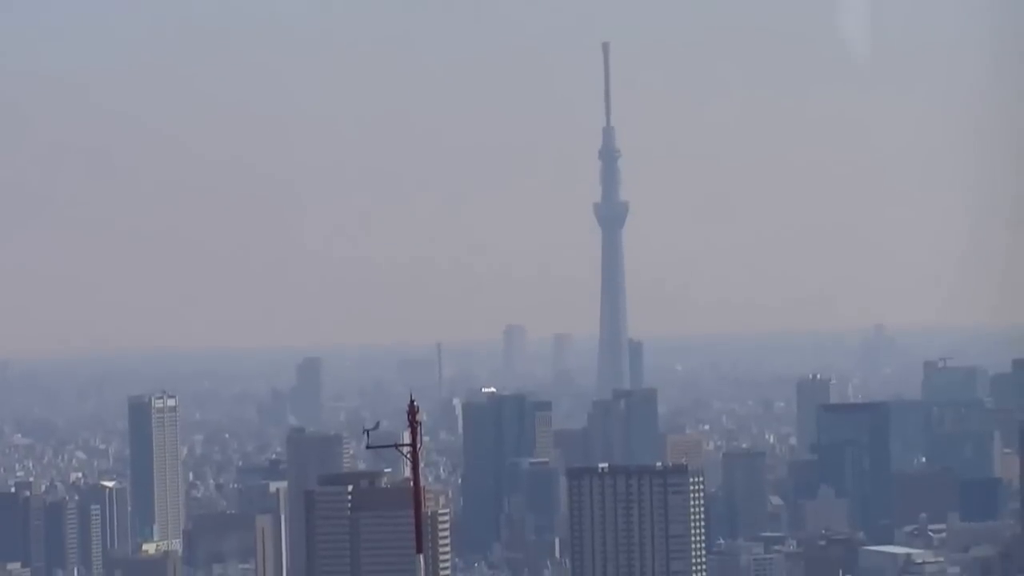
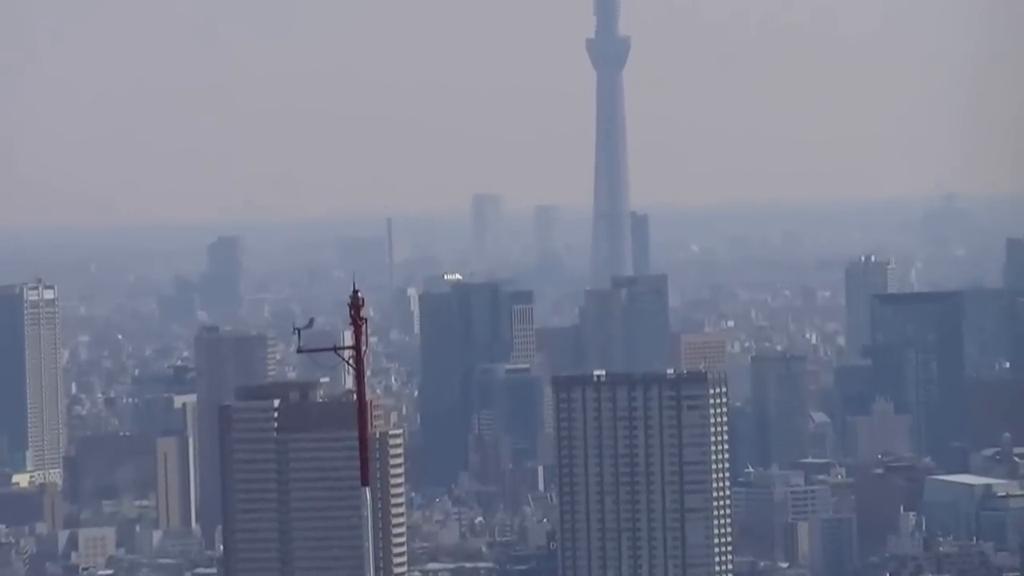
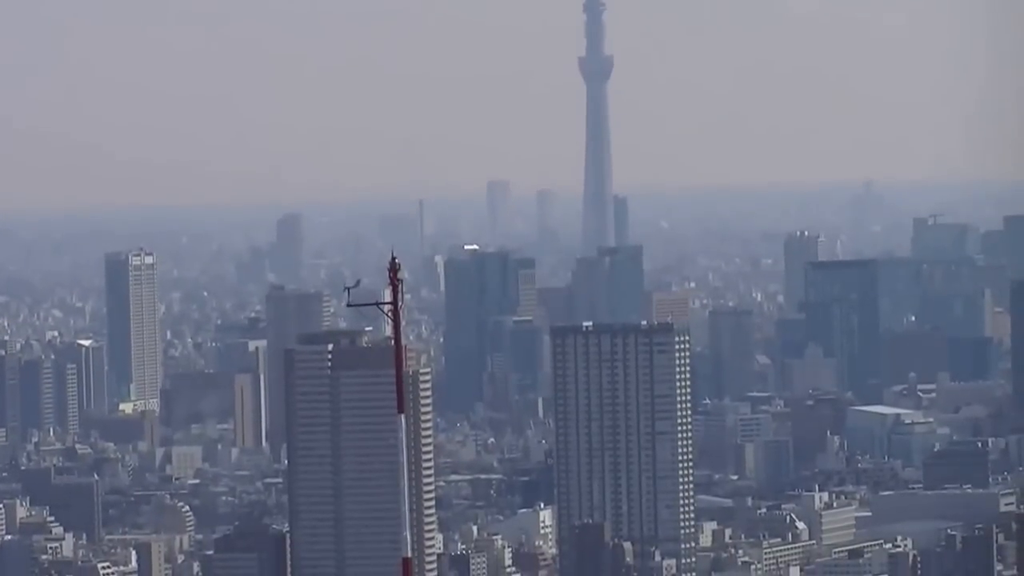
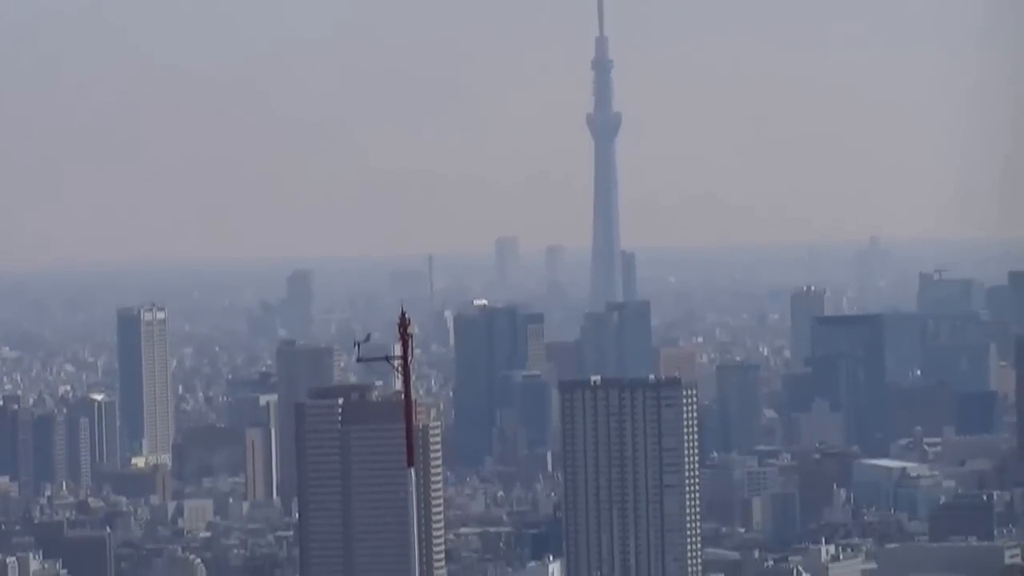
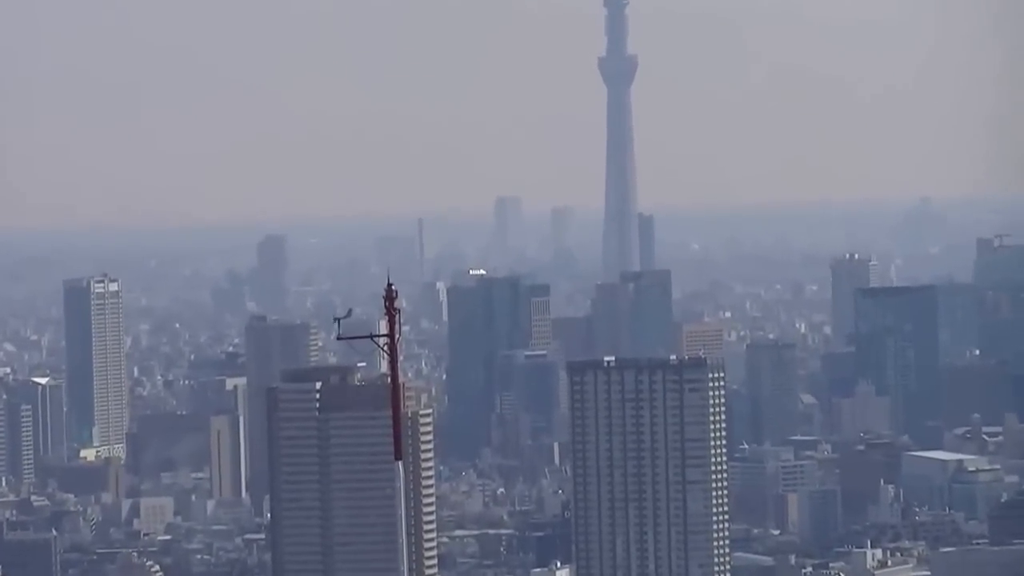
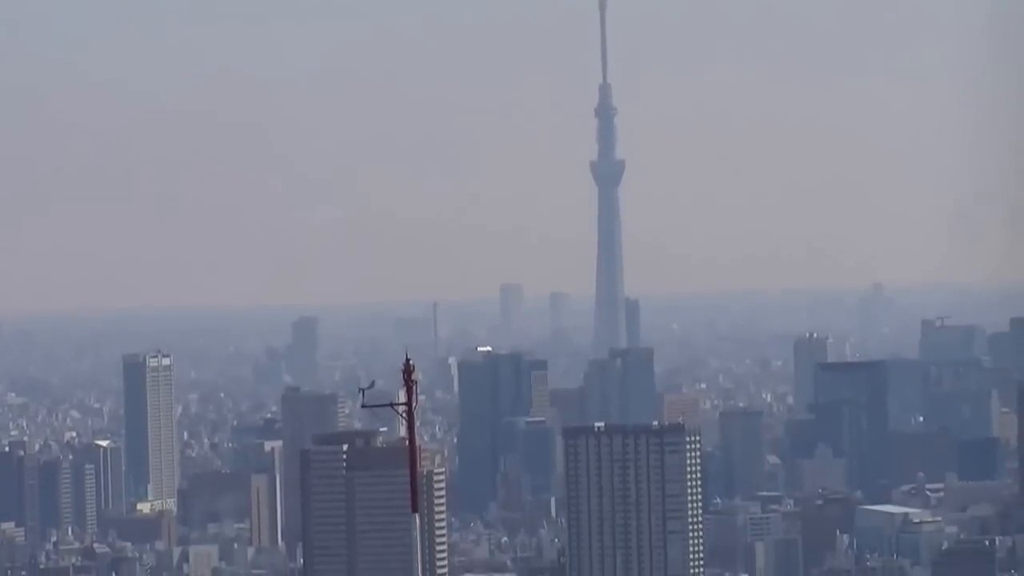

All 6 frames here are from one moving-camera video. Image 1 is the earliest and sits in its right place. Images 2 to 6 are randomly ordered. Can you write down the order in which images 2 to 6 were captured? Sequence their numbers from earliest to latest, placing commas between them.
6, 4, 3, 5, 2
